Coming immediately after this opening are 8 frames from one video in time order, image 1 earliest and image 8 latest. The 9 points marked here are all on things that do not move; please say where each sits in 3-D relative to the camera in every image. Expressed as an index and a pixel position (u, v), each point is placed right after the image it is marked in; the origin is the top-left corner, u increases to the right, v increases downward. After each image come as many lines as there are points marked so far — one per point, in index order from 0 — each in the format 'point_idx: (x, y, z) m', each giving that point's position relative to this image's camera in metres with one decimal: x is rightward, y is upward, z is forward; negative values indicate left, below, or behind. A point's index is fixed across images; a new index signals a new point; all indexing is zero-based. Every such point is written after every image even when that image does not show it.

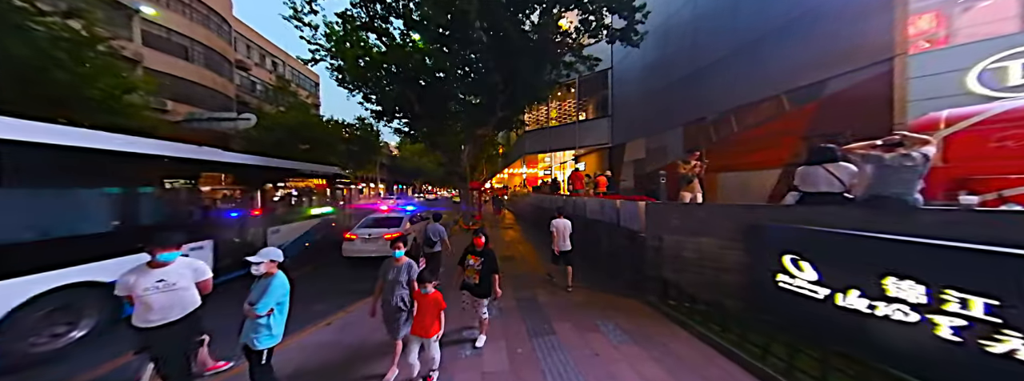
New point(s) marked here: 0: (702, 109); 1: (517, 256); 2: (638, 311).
0: (+9.8, +4.2, +12.5) m
1: (+0.2, -3.2, +11.7) m
2: (+2.9, -2.8, +5.5) m
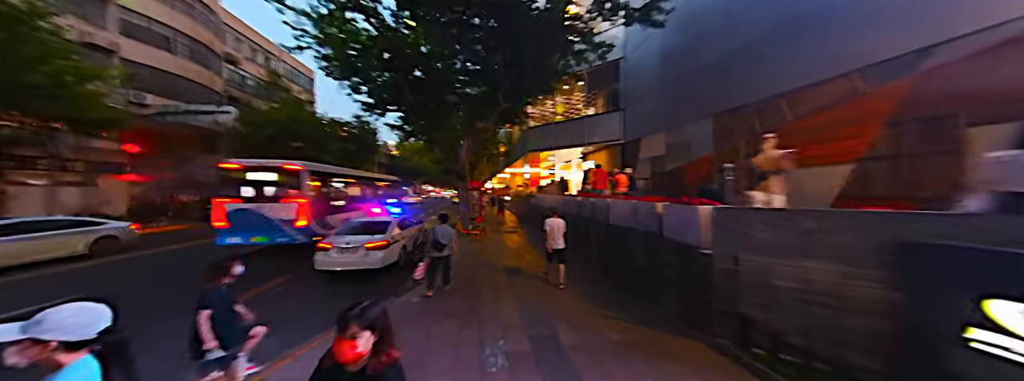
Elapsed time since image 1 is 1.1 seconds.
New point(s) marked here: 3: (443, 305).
0: (+10.1, +4.1, +10.8) m
1: (+0.5, -3.2, +10.0) m
2: (+3.1, -2.8, +3.8) m
3: (-1.9, -3.1, +6.5) m
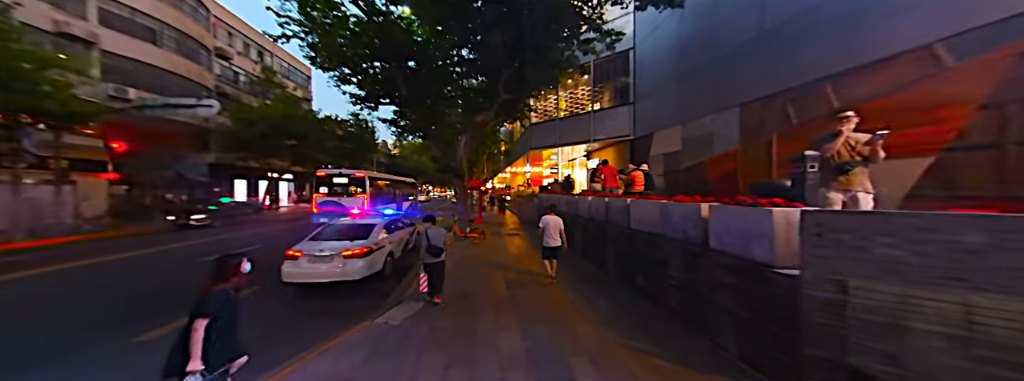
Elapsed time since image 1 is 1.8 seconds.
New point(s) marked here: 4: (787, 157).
0: (+10.2, +4.2, +9.5) m
1: (+0.5, -3.2, +8.7) m
2: (+3.2, -2.7, +2.5) m
3: (-1.9, -3.1, +5.3) m
4: (+10.3, +1.2, +8.6) m
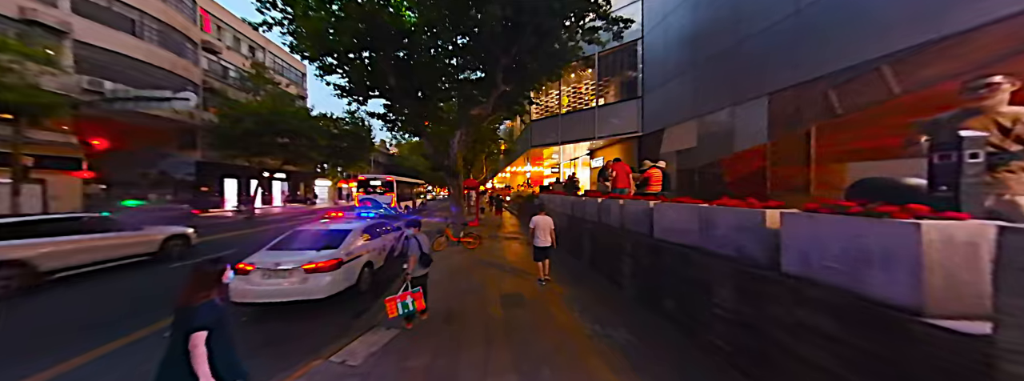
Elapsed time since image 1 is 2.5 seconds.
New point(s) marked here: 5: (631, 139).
0: (+10.1, +4.2, +8.3) m
1: (+0.5, -3.2, +7.5) m
2: (+3.1, -2.7, +1.3) m
3: (-1.9, -3.1, +4.0) m
4: (+10.2, +1.2, +7.4) m
5: (+9.5, +4.1, +18.9) m
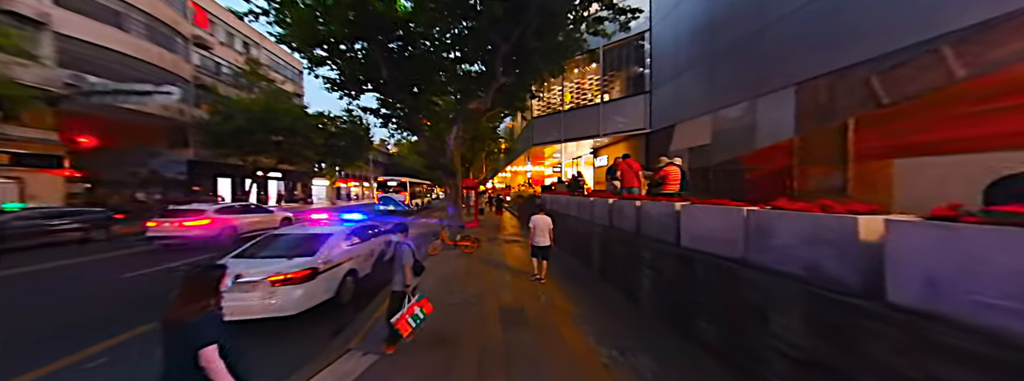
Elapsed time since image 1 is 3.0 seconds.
0: (+10.1, +4.2, +7.4) m
1: (+0.5, -3.1, +6.6) m
2: (+3.1, -2.7, +0.4) m
3: (-1.9, -3.1, +3.2) m
4: (+10.2, +1.2, +6.5) m
5: (+9.5, +4.1, +18.1) m
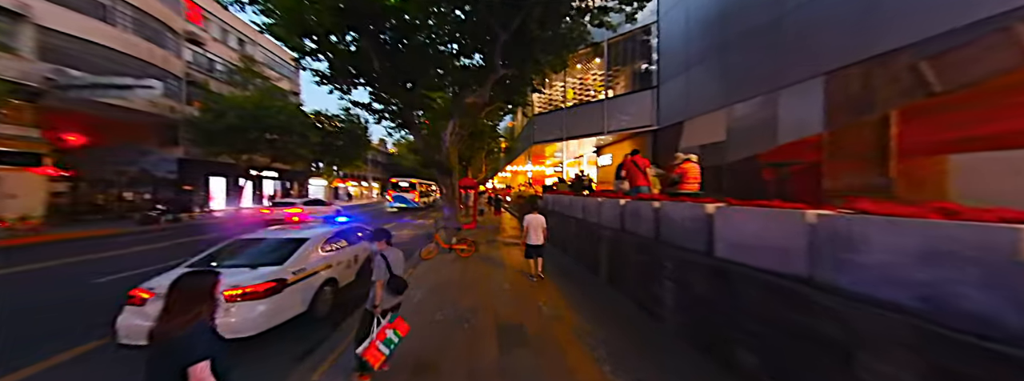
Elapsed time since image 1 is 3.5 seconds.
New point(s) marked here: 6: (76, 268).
0: (+10.1, +4.2, +6.6) m
1: (+0.5, -3.1, +5.8) m
2: (+3.1, -2.7, -0.4) m
3: (-1.9, -3.0, +2.4) m
4: (+10.2, +1.2, +5.7) m
5: (+9.5, +4.1, +17.3) m
6: (-21.2, -3.7, +11.5) m
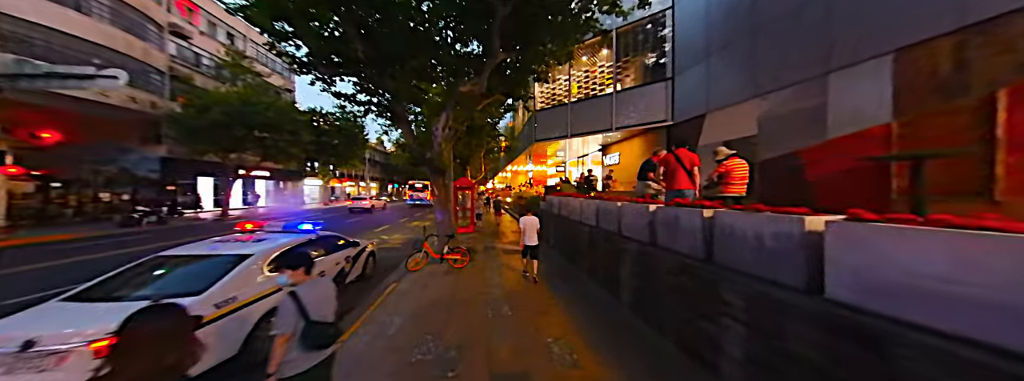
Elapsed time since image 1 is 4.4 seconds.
0: (+10.2, +4.1, +5.2) m
1: (+0.5, -3.2, +4.4) m
2: (+3.1, -2.8, -1.7) m
3: (-1.9, -3.1, +1.0) m
4: (+10.2, +1.1, +4.4) m
5: (+9.5, +4.0, +15.9) m
6: (-21.1, -3.8, +10.1) m
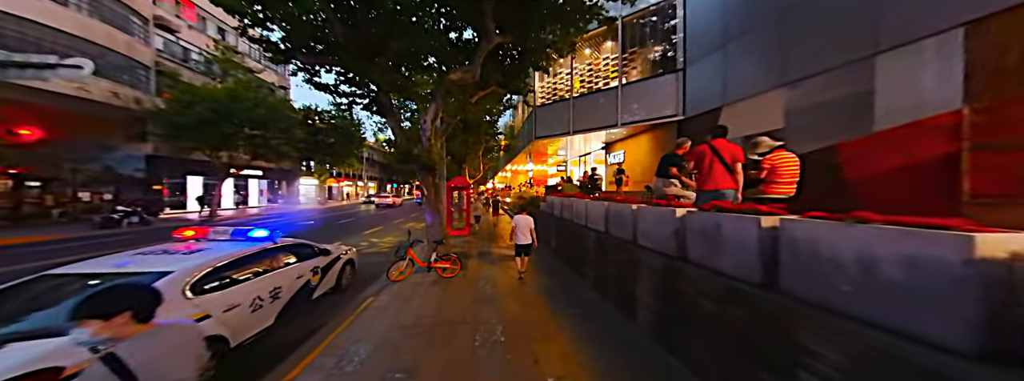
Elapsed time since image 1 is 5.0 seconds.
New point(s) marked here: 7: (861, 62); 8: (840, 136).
0: (+10.0, +4.1, +4.2) m
1: (+0.3, -3.2, +3.4) m
2: (+3.0, -2.8, -2.8) m
3: (-2.1, -3.1, 0.0) m
4: (+10.1, +1.1, +3.3) m
5: (+9.4, +4.0, +14.8) m
6: (-21.3, -3.7, +9.1) m
7: (+10.1, +3.8, +7.0) m
8: (+10.0, +1.7, +7.7) m
